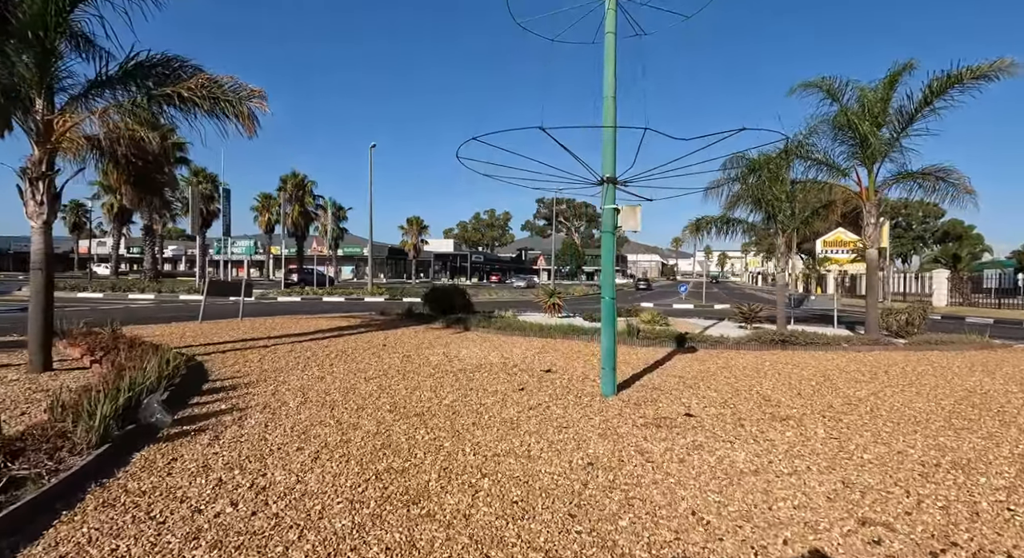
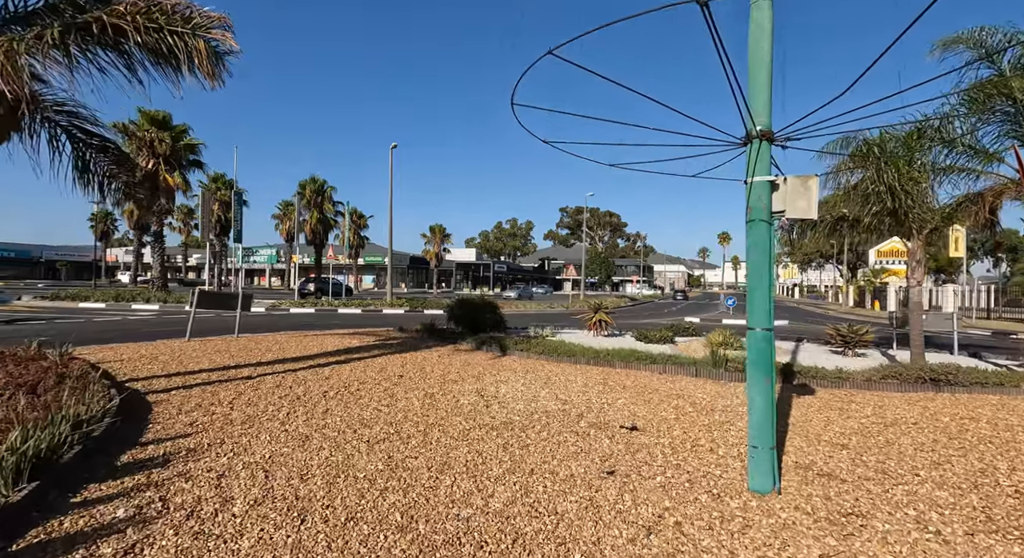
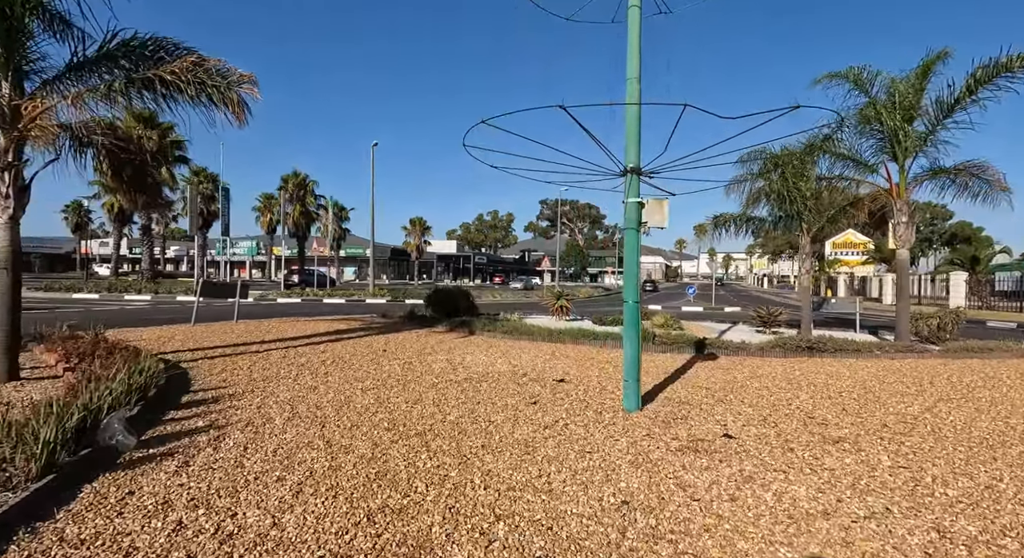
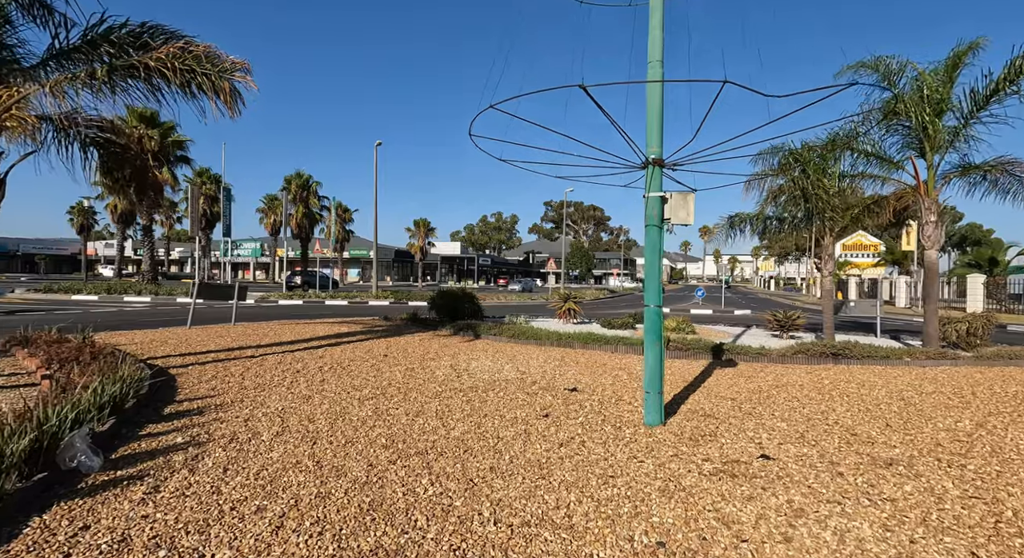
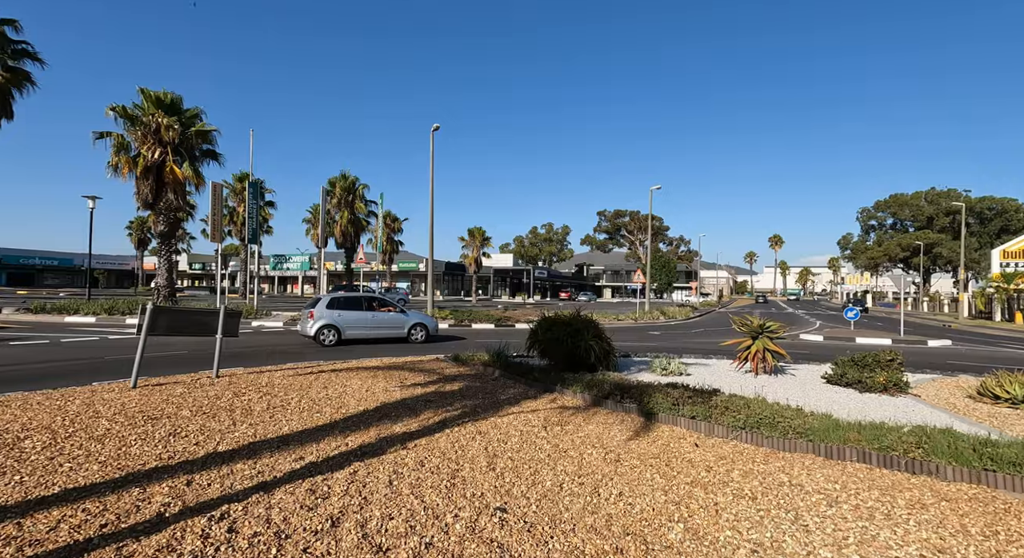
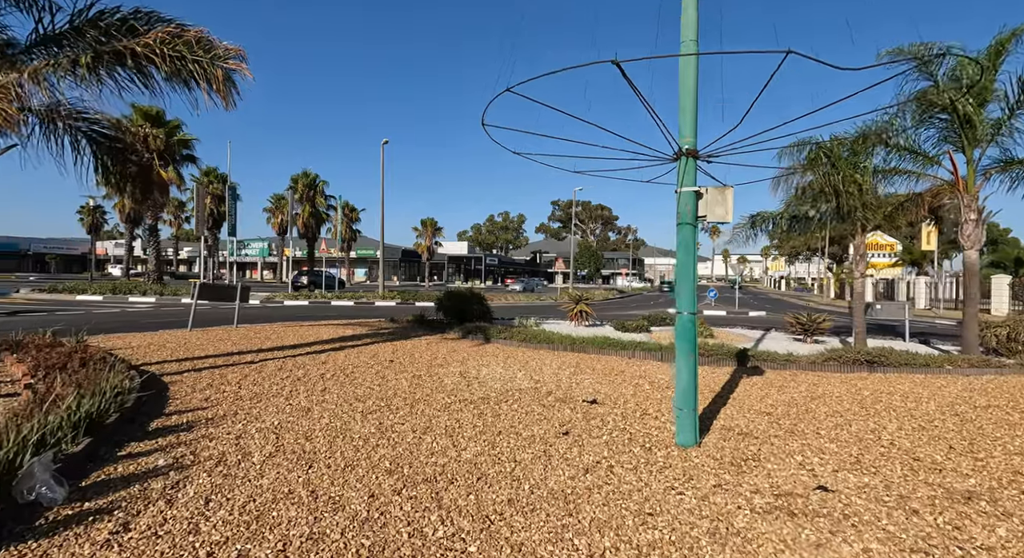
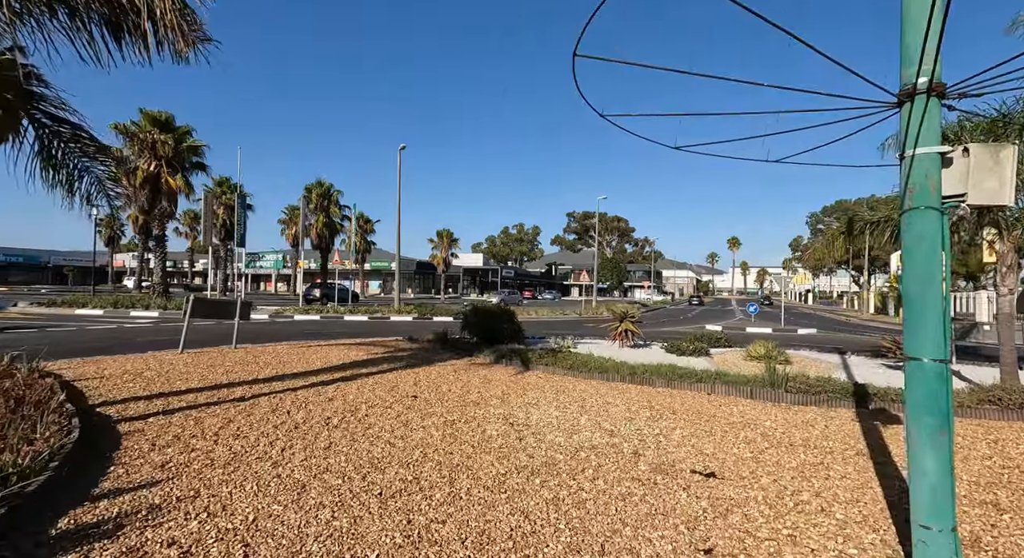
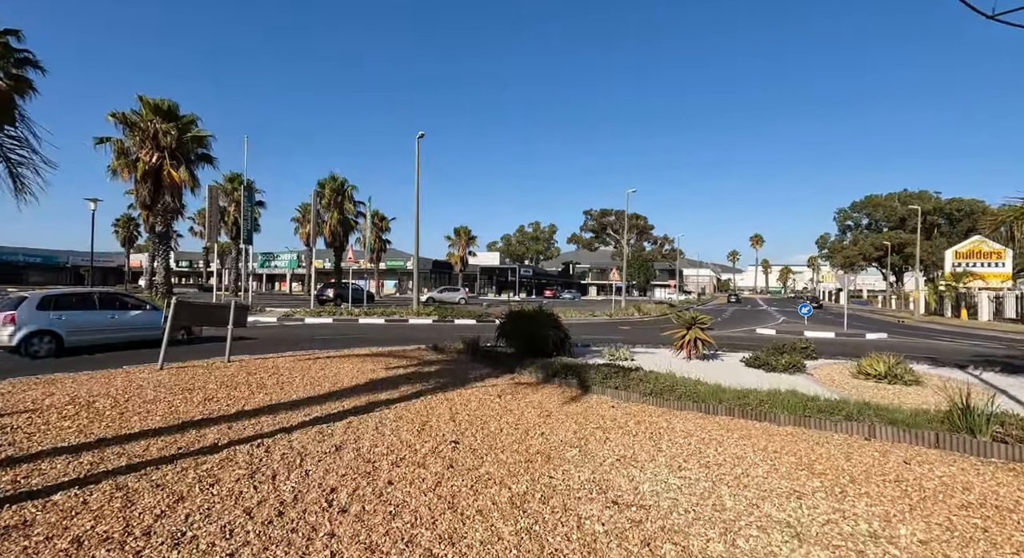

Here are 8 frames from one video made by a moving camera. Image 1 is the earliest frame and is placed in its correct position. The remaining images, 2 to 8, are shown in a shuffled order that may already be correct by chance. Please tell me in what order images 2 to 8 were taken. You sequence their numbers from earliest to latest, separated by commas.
3, 4, 6, 2, 7, 8, 5
